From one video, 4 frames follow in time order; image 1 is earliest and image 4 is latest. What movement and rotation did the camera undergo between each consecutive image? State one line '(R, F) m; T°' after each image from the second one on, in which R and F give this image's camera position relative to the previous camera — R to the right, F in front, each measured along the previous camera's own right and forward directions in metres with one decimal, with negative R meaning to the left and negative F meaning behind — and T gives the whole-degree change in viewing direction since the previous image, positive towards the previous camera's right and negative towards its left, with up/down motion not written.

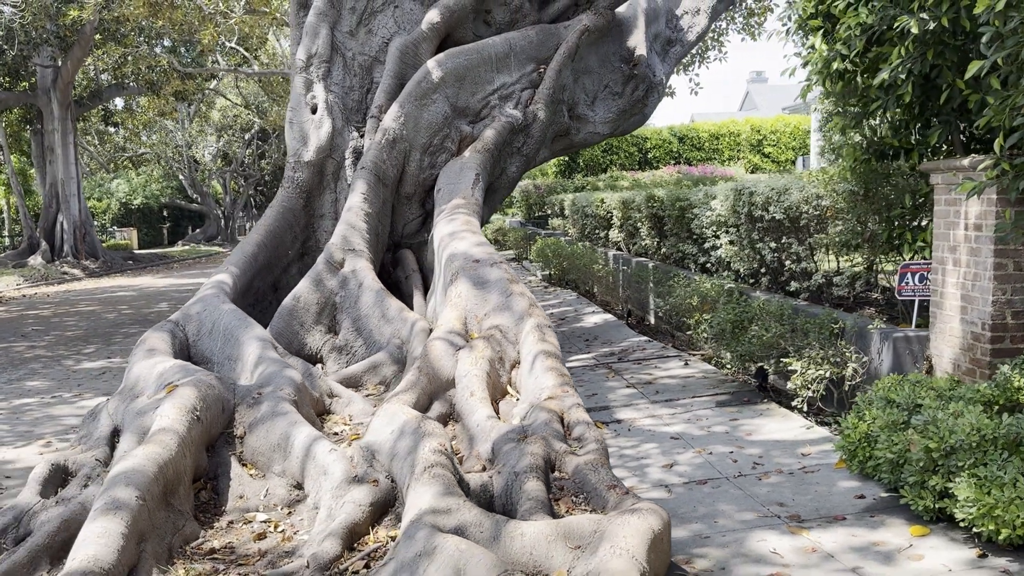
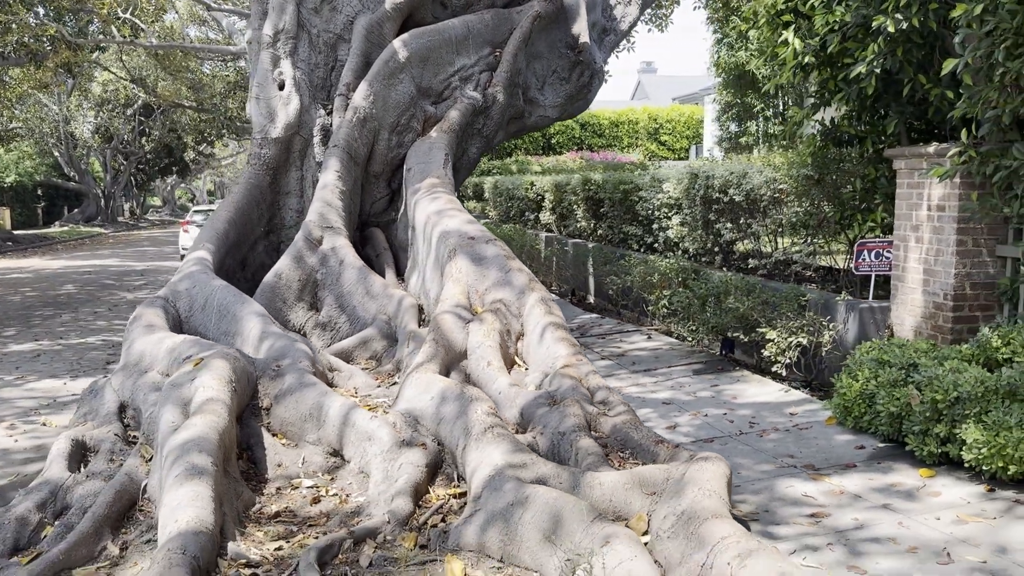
(-1.0, -0.3) m; +8°
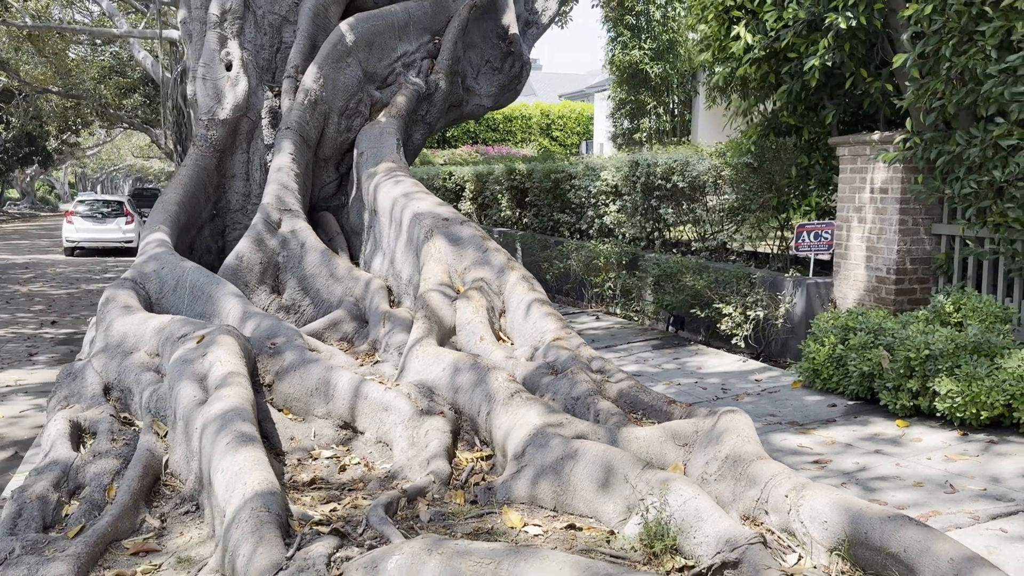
(-0.9, -0.2) m; +8°
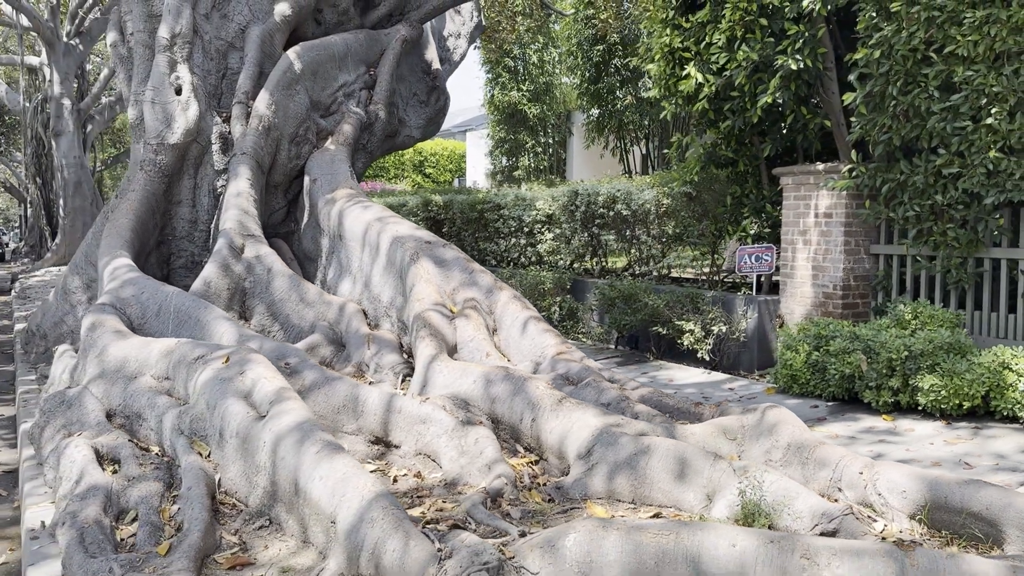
(-1.3, -0.1) m; +10°
